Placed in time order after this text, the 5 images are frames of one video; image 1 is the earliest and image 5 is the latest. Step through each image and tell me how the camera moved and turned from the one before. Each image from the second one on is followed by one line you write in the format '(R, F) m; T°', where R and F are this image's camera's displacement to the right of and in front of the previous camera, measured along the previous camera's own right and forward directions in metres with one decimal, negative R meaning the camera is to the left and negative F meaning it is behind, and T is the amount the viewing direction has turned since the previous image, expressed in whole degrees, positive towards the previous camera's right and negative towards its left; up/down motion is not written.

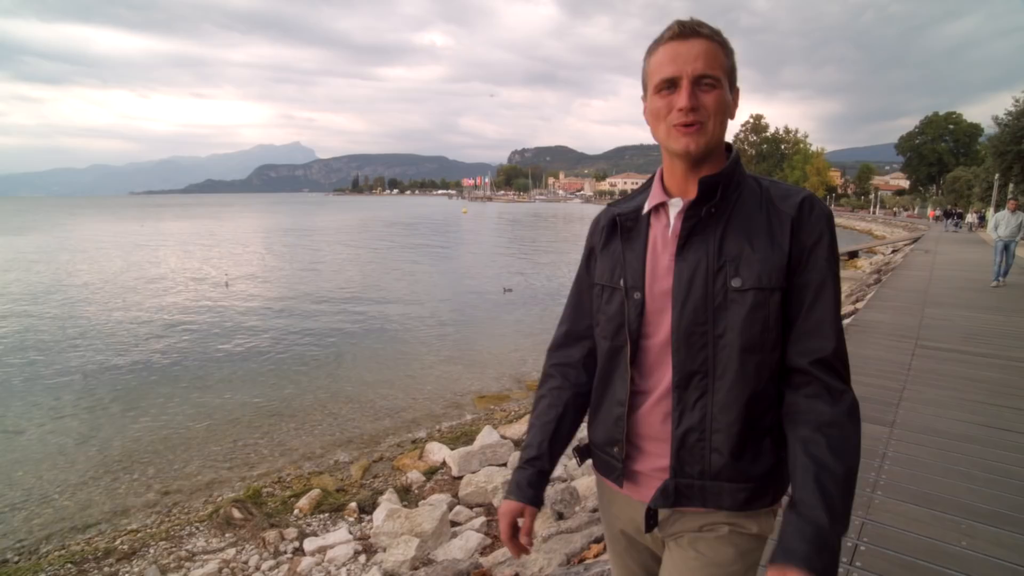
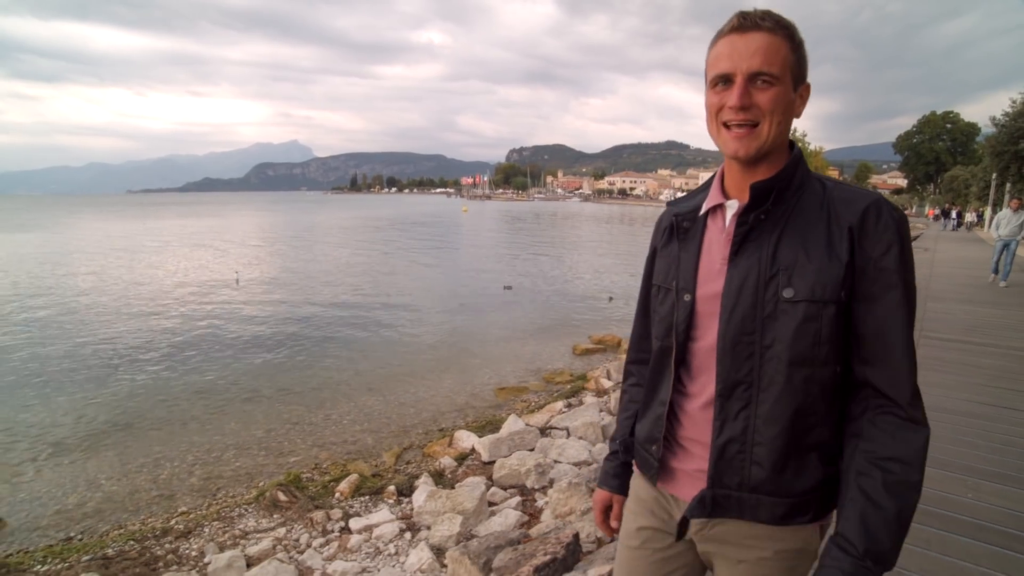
(-0.4, -0.4) m; 0°
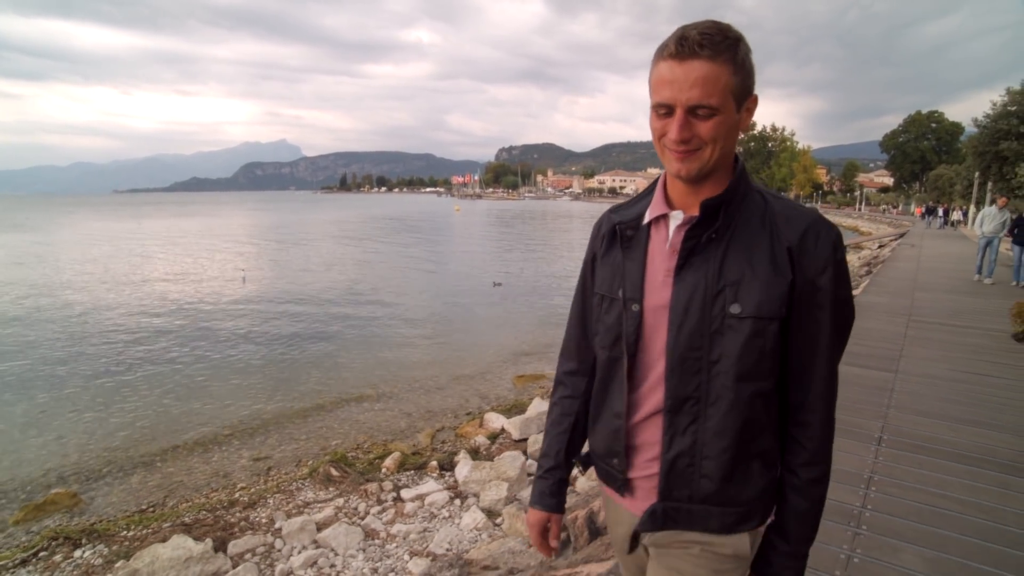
(-0.5, -0.7) m; +1°
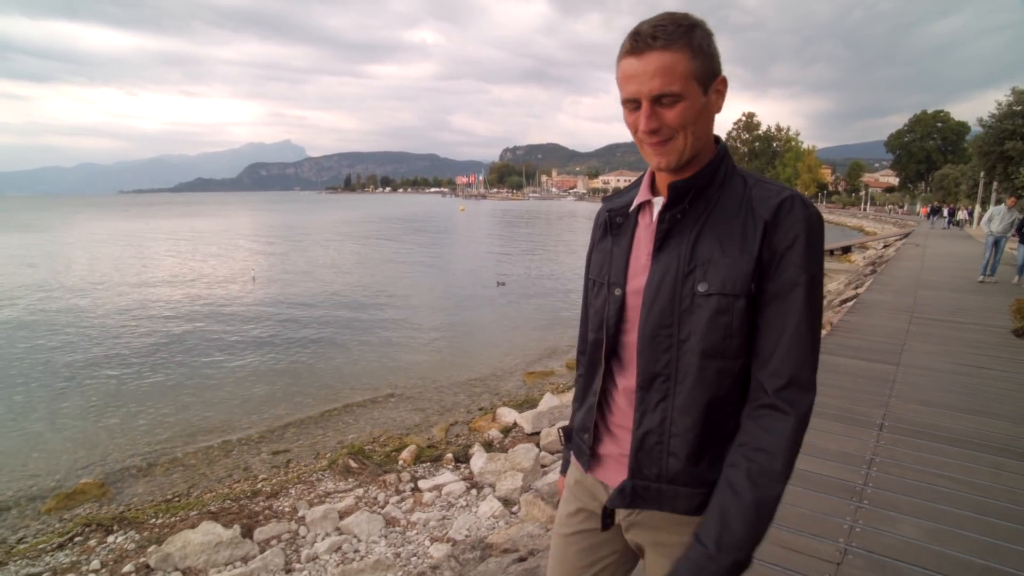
(-0.1, -0.2) m; 0°
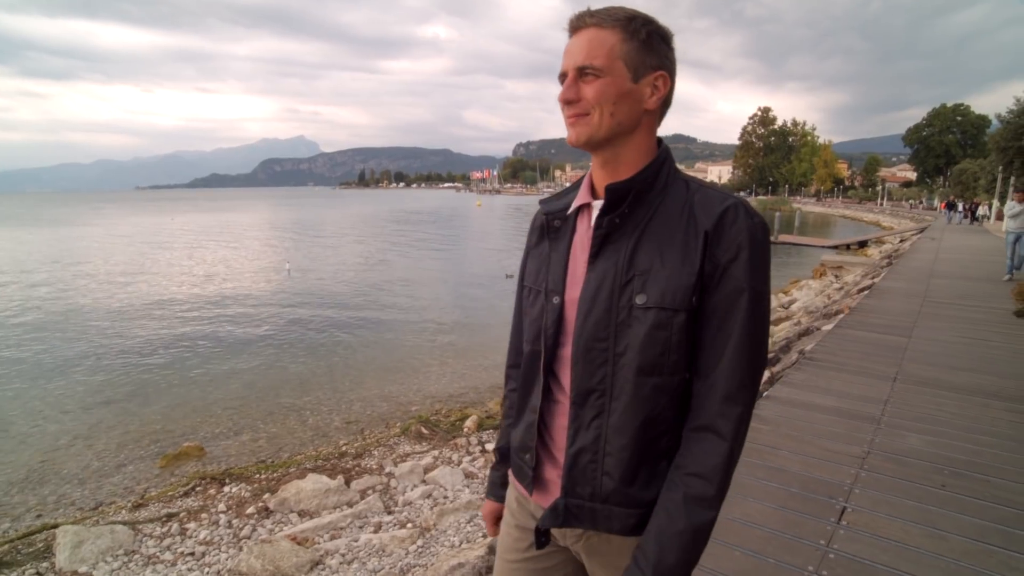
(-0.6, -1.0) m; -1°
